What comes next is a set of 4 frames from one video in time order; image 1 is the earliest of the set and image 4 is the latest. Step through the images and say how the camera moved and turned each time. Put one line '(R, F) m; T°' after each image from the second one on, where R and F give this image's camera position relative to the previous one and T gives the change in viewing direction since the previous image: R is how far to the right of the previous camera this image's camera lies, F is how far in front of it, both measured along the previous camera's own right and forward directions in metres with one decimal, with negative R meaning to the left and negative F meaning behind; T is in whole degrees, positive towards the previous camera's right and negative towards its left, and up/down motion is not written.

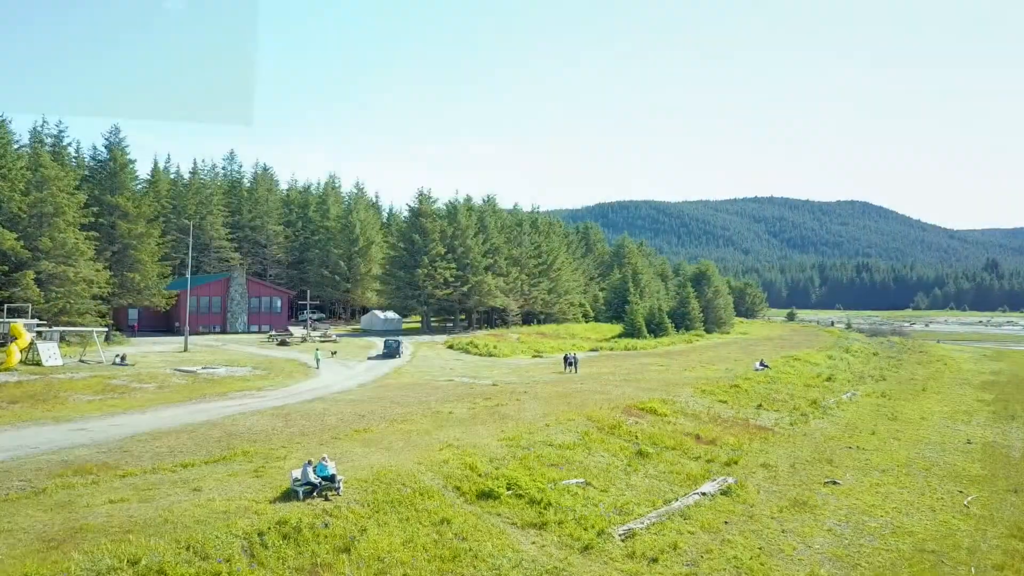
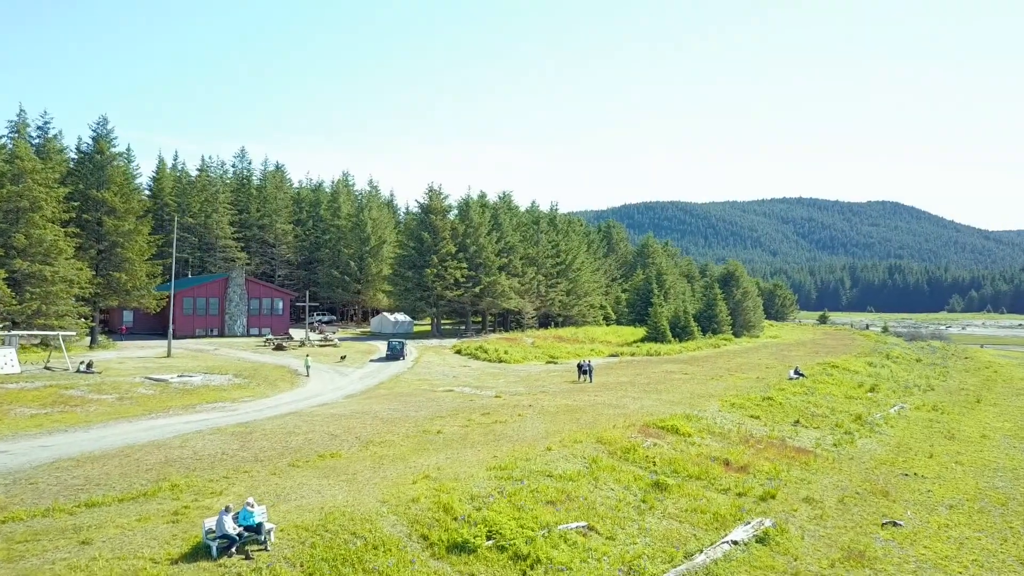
(+1.2, +4.2) m; -2°
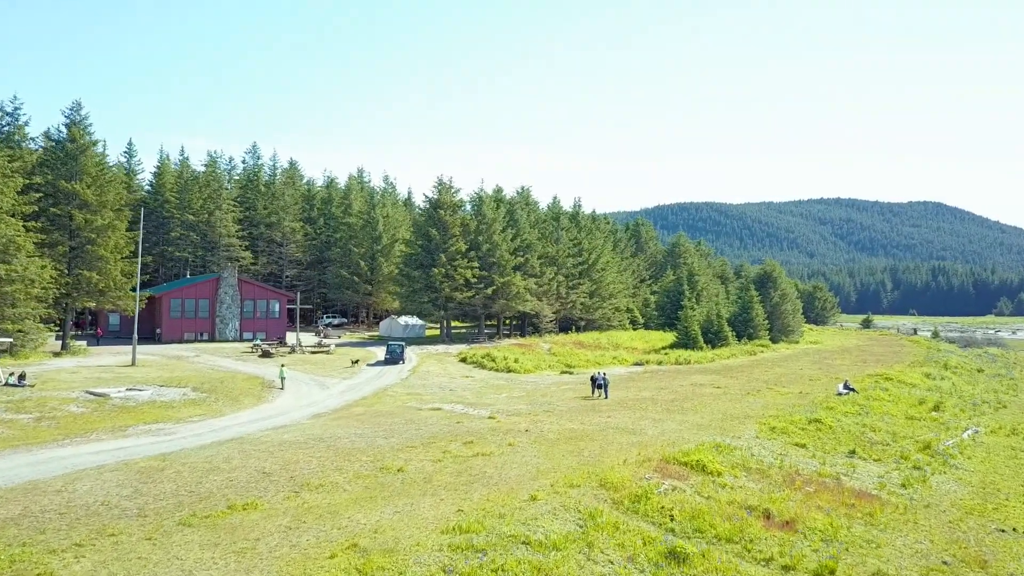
(+1.8, +5.6) m; -3°
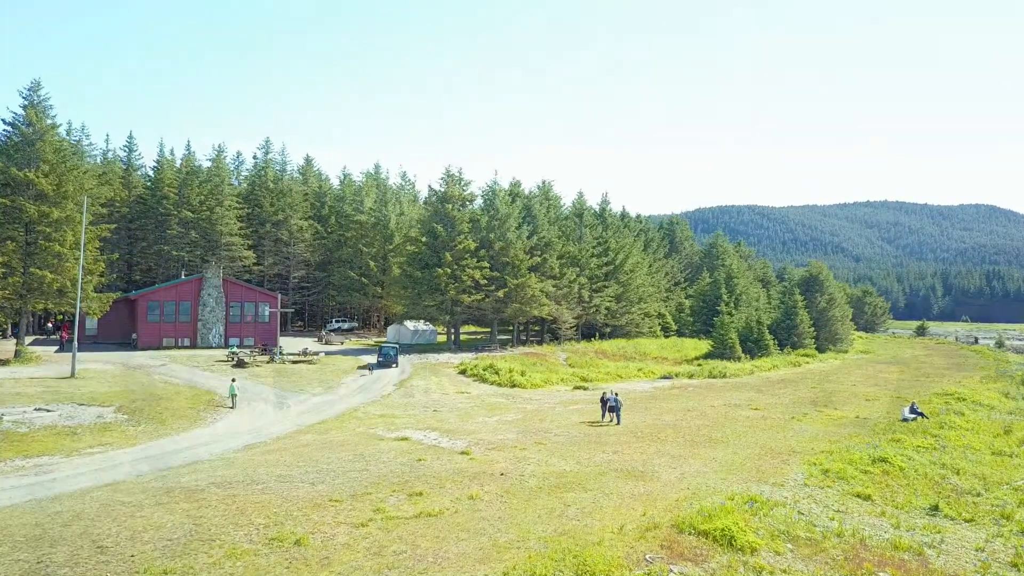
(+2.4, +6.4) m; -4°
